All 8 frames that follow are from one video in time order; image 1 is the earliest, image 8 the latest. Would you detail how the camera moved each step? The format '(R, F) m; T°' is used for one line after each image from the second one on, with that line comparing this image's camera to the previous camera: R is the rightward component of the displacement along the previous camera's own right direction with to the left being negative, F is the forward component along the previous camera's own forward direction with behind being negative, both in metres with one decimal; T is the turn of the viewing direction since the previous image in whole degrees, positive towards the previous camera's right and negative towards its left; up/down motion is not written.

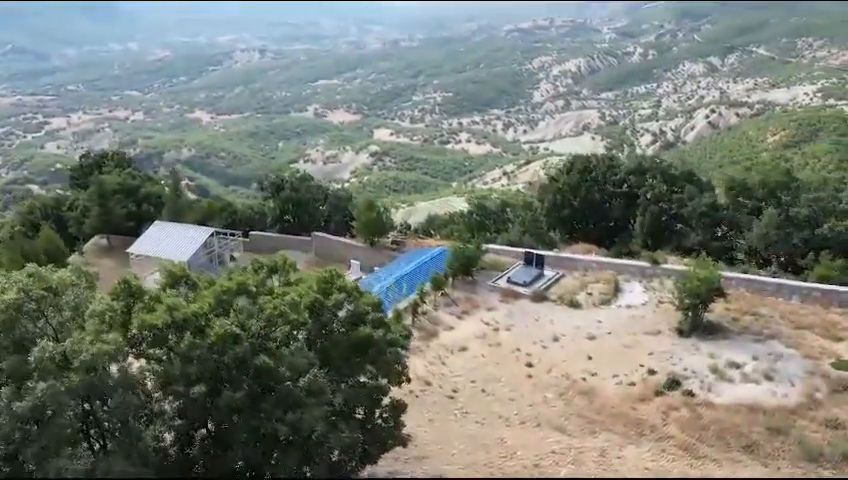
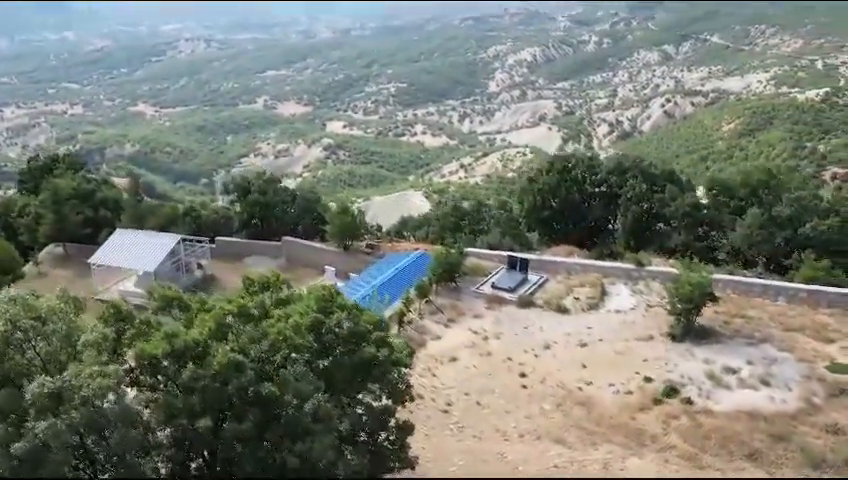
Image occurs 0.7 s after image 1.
(-1.0, +0.5) m; +4°
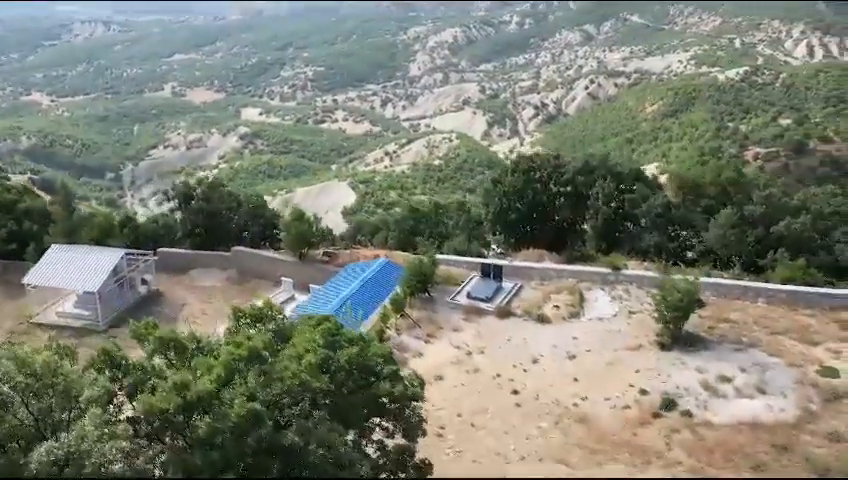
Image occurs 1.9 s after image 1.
(-1.8, +0.9) m; +7°
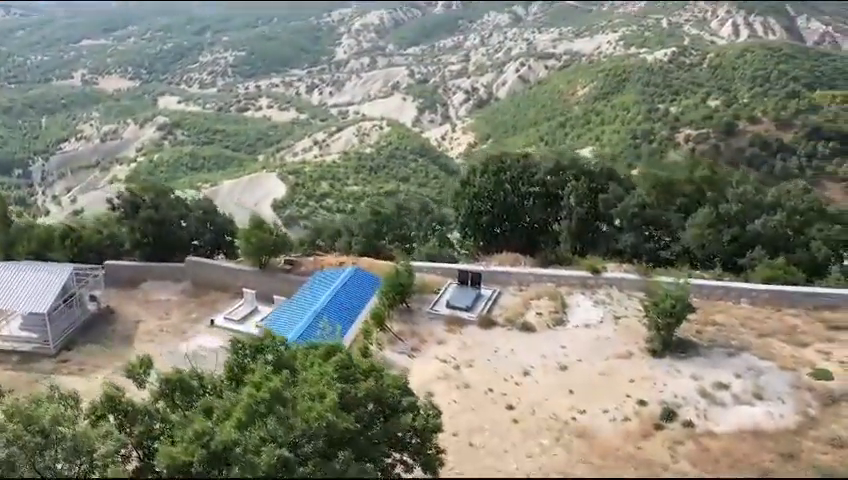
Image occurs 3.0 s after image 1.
(-1.7, +0.8) m; +6°
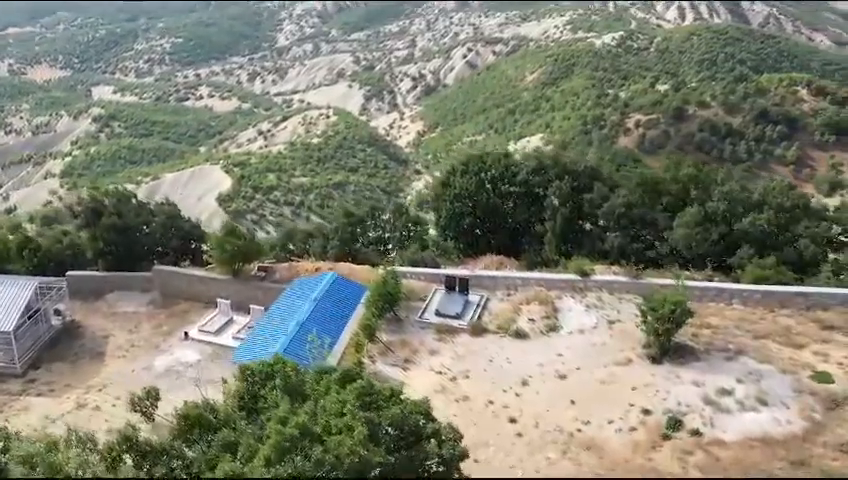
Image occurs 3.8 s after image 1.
(-1.3, +0.6) m; +5°
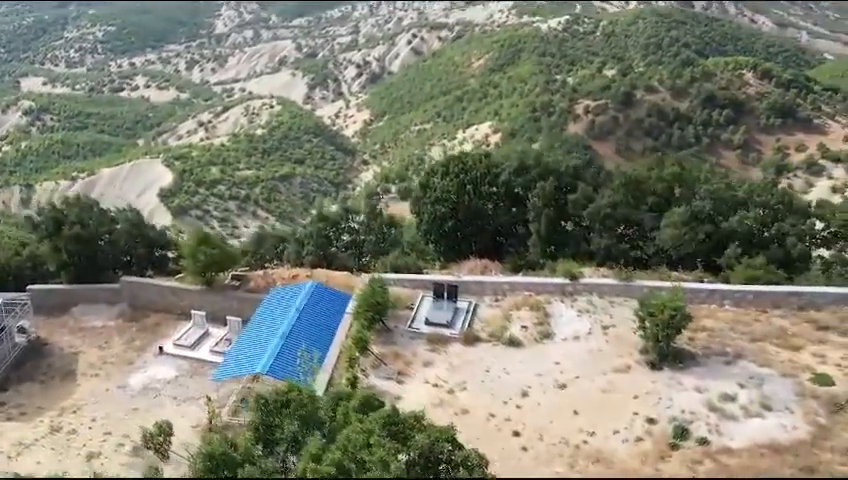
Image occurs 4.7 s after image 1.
(-1.3, +0.6) m; +5°
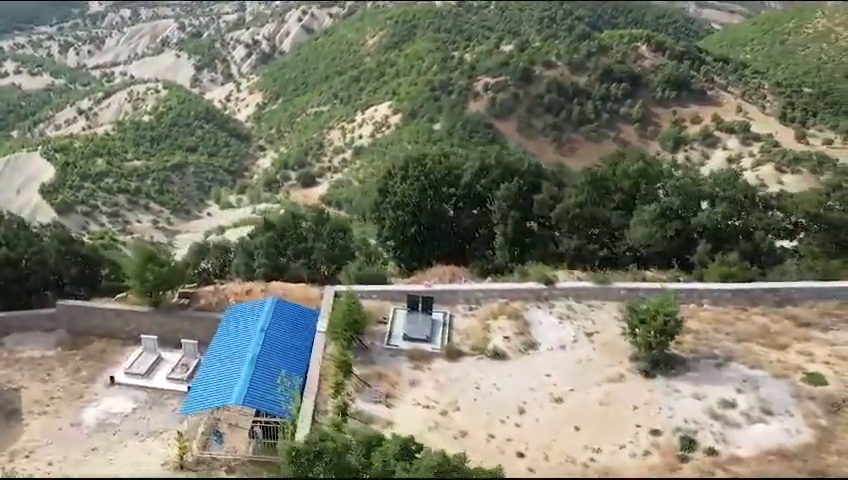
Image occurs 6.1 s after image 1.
(-2.4, +1.1) m; +9°
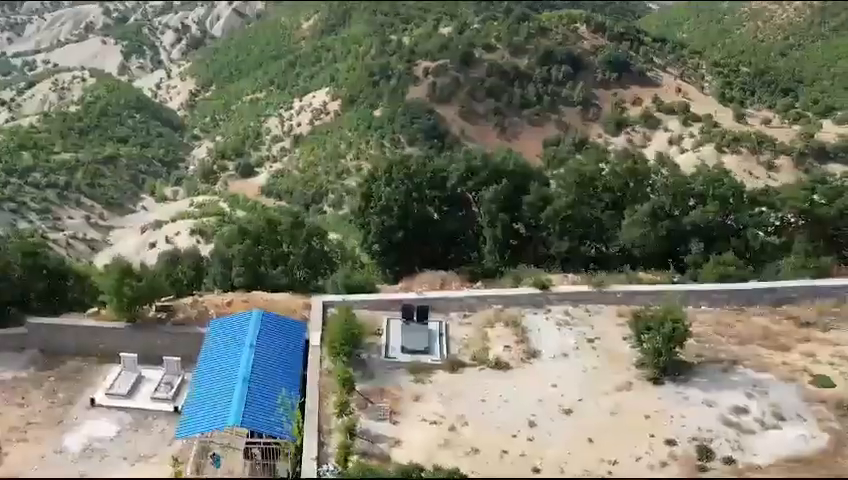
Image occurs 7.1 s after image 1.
(-1.6, +0.8) m; +6°
